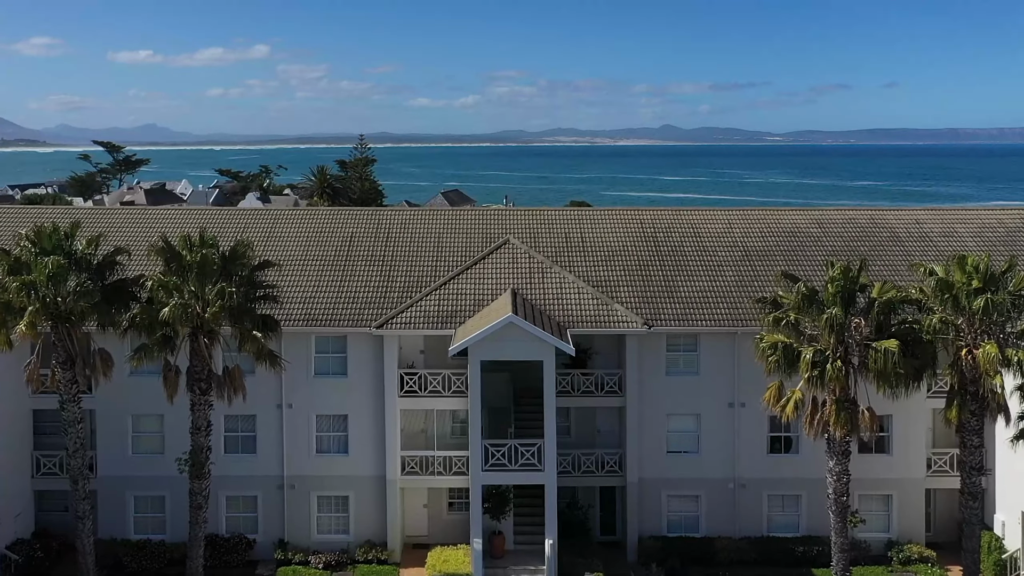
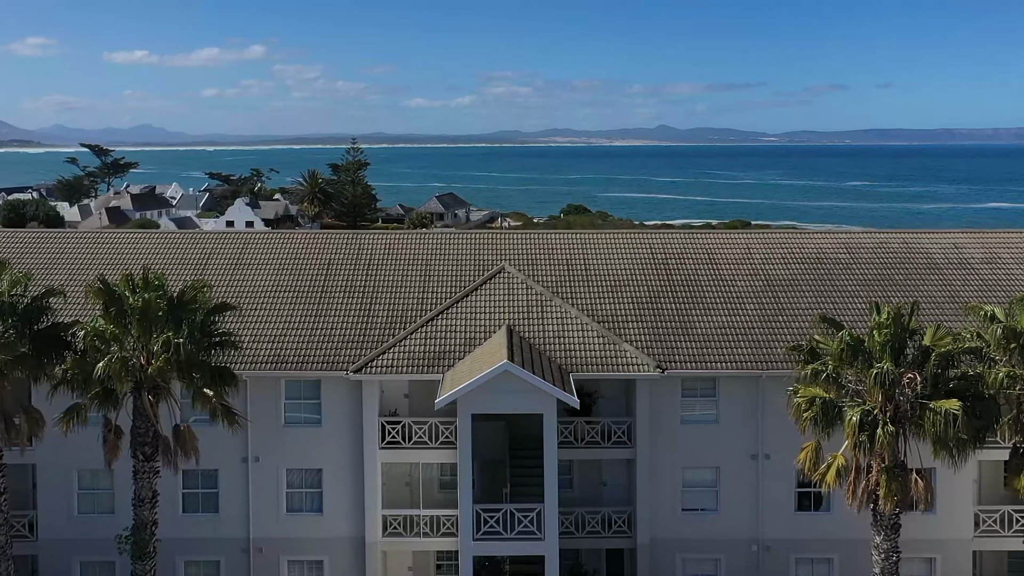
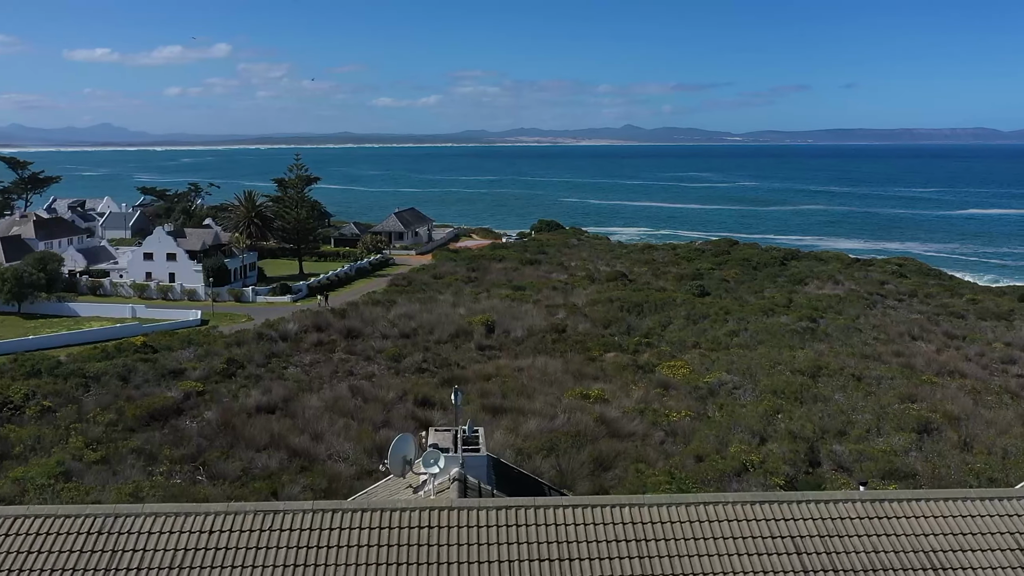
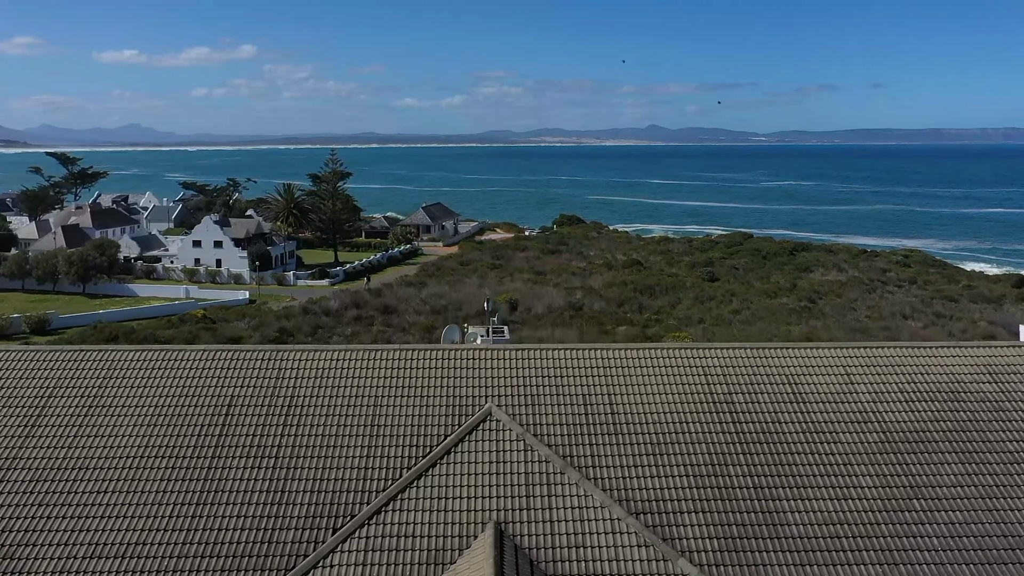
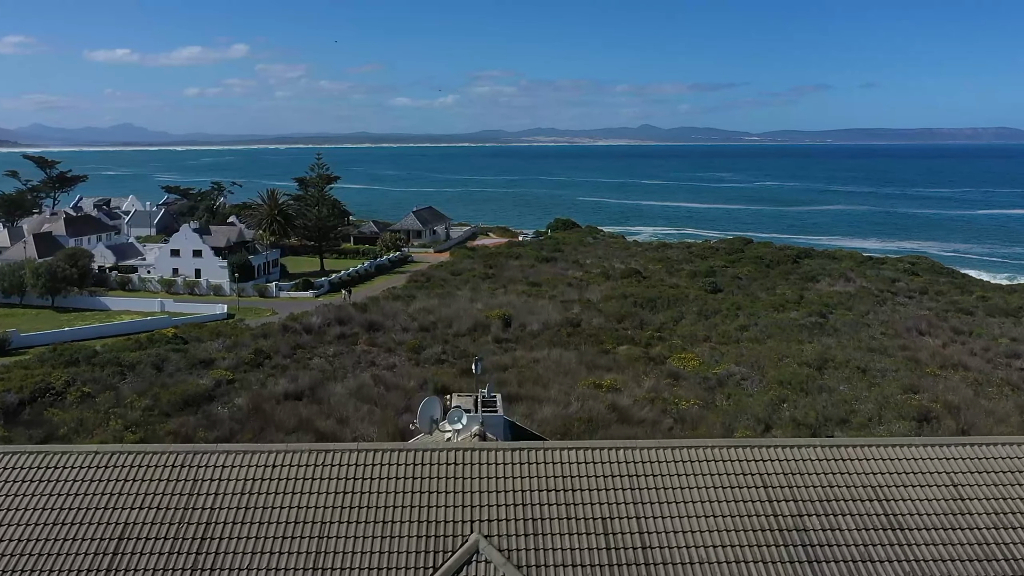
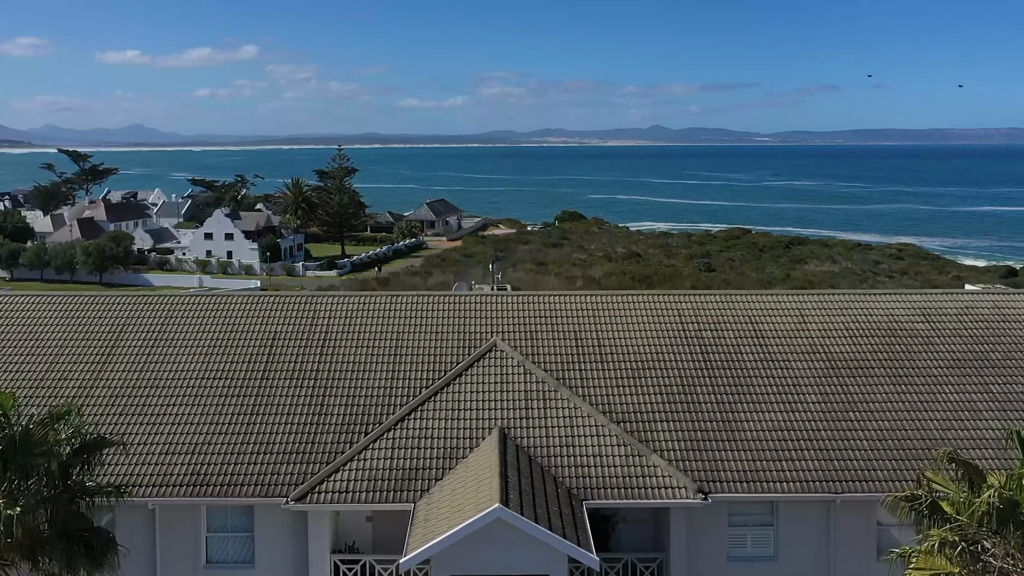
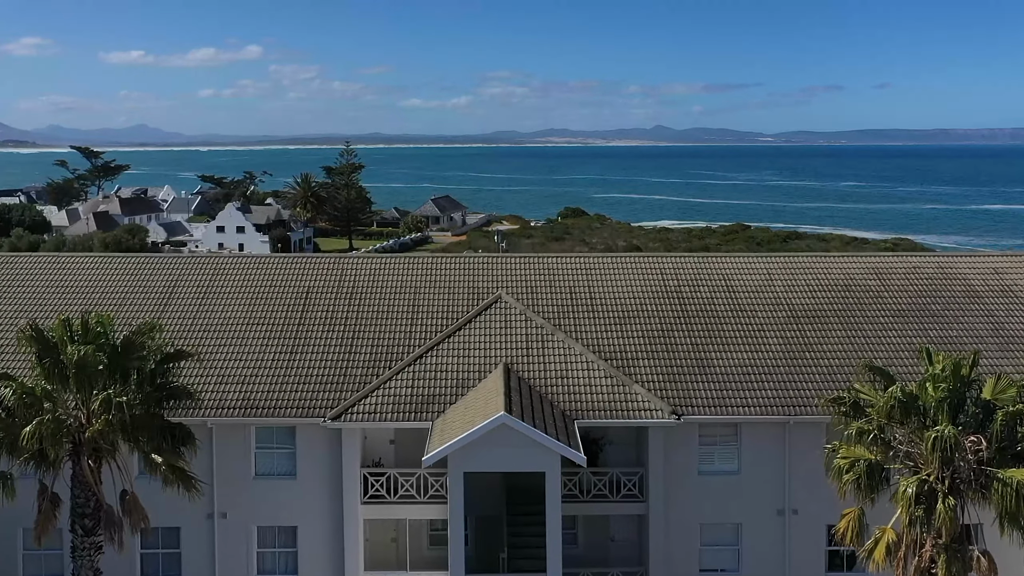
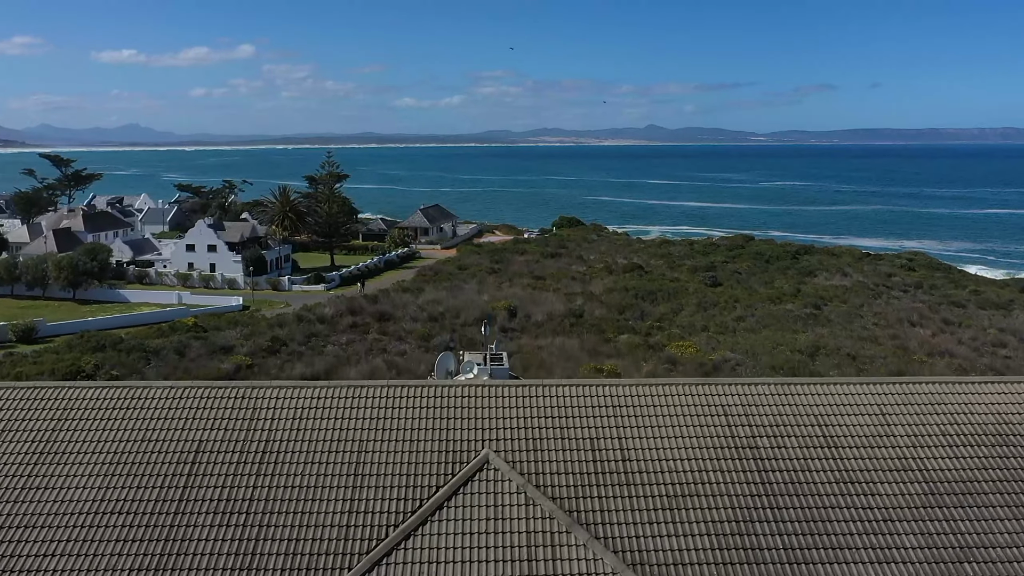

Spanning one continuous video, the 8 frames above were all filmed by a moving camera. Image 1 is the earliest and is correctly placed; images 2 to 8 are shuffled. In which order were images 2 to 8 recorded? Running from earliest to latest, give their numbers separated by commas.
2, 7, 6, 4, 8, 5, 3
